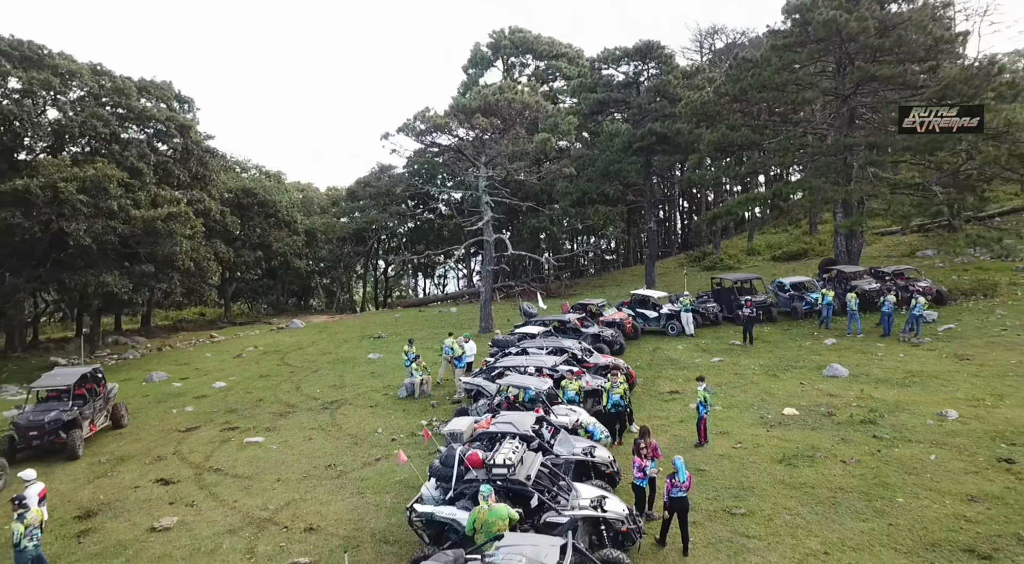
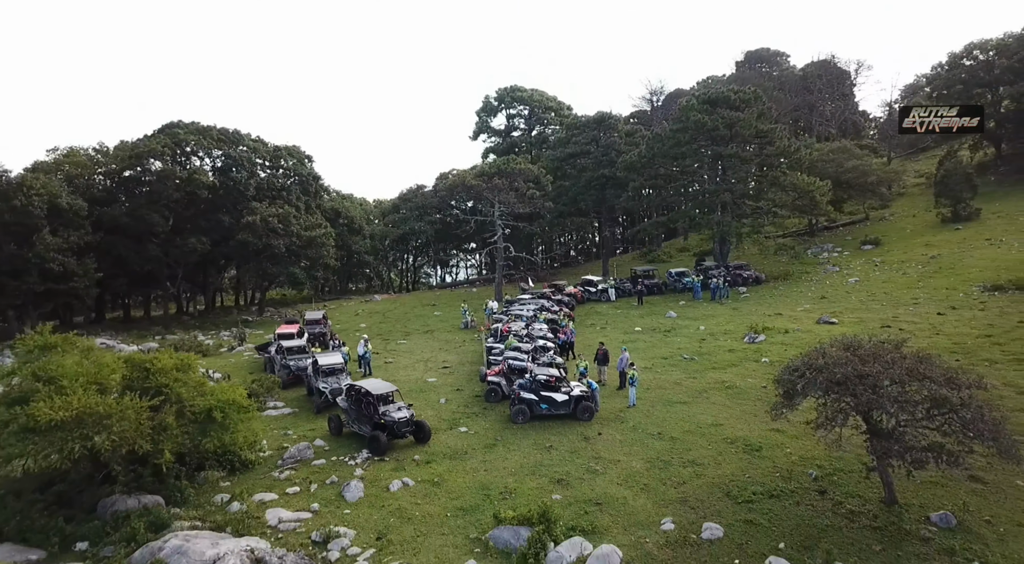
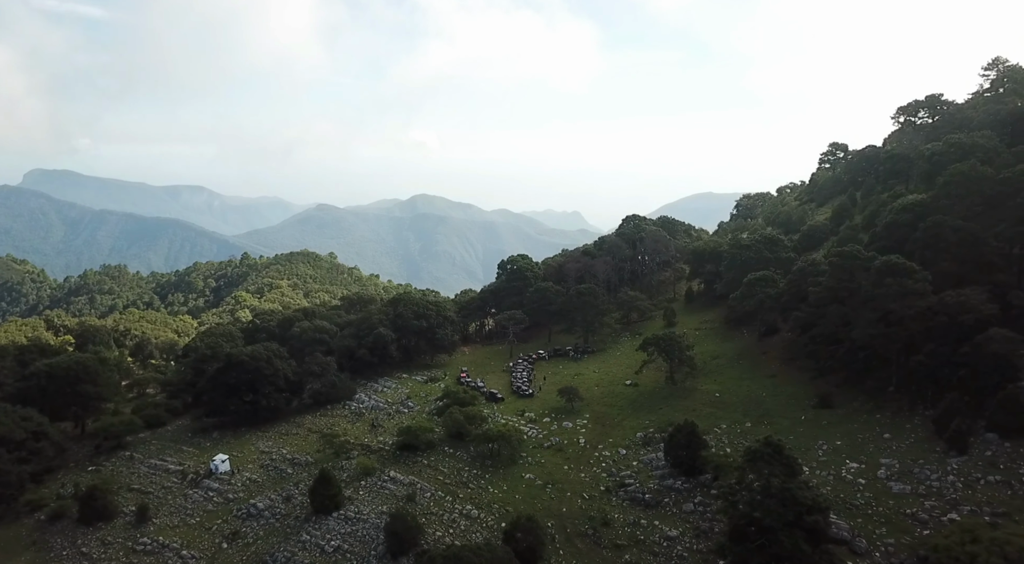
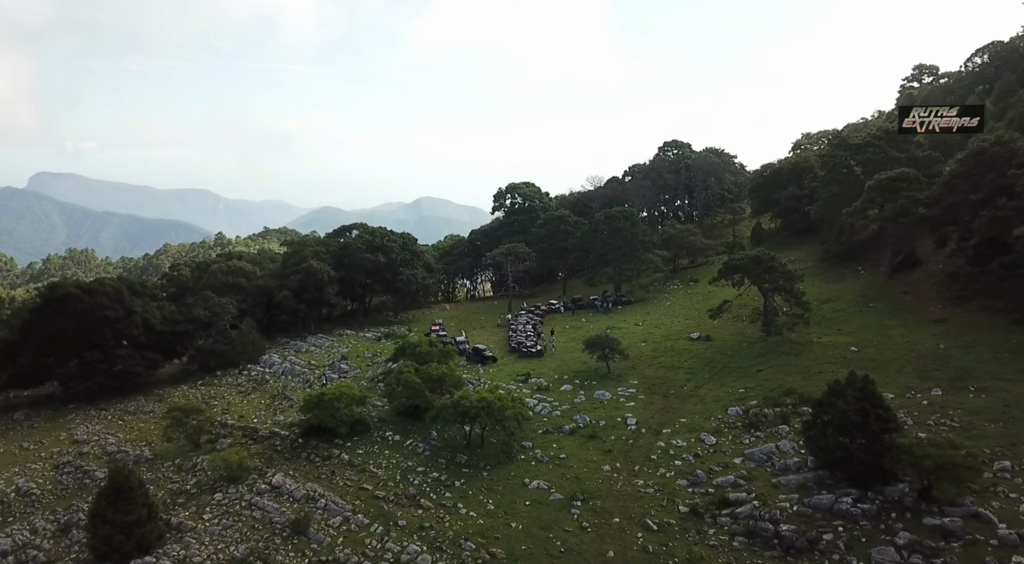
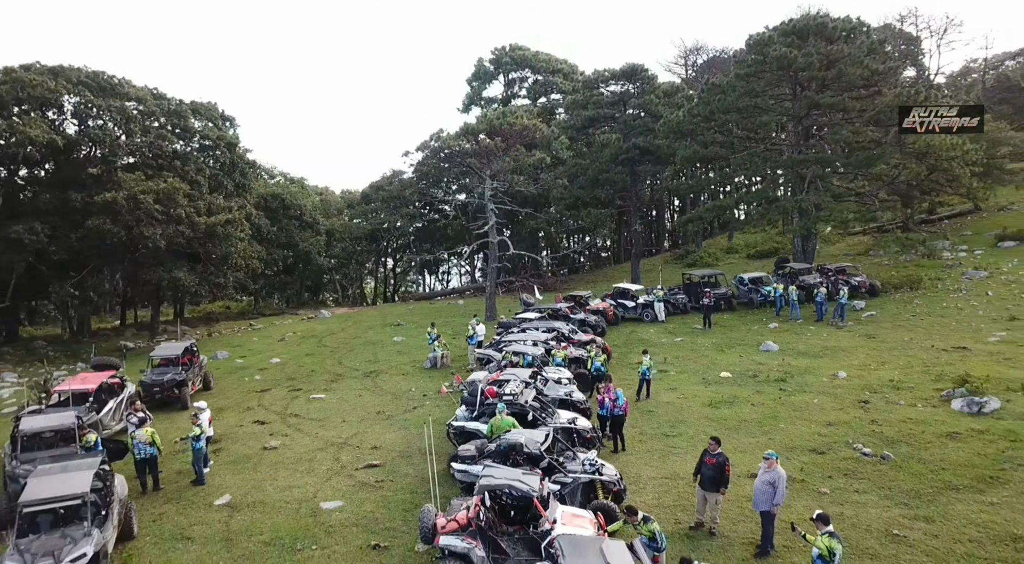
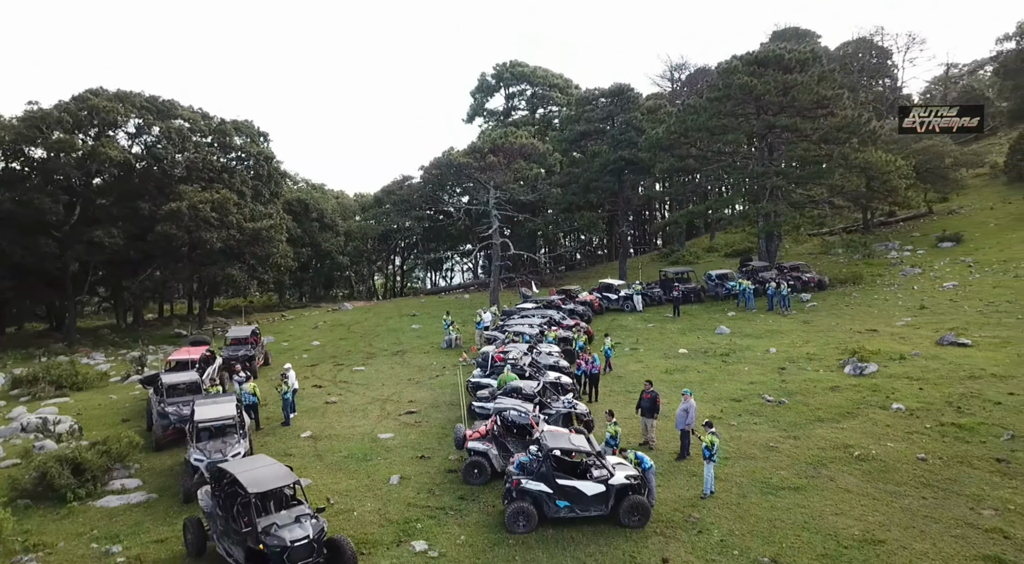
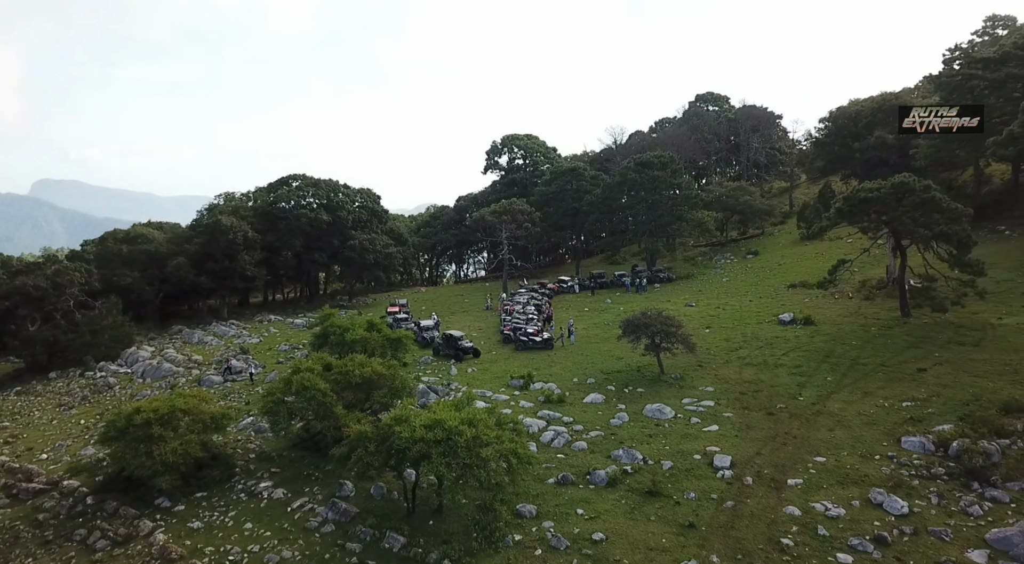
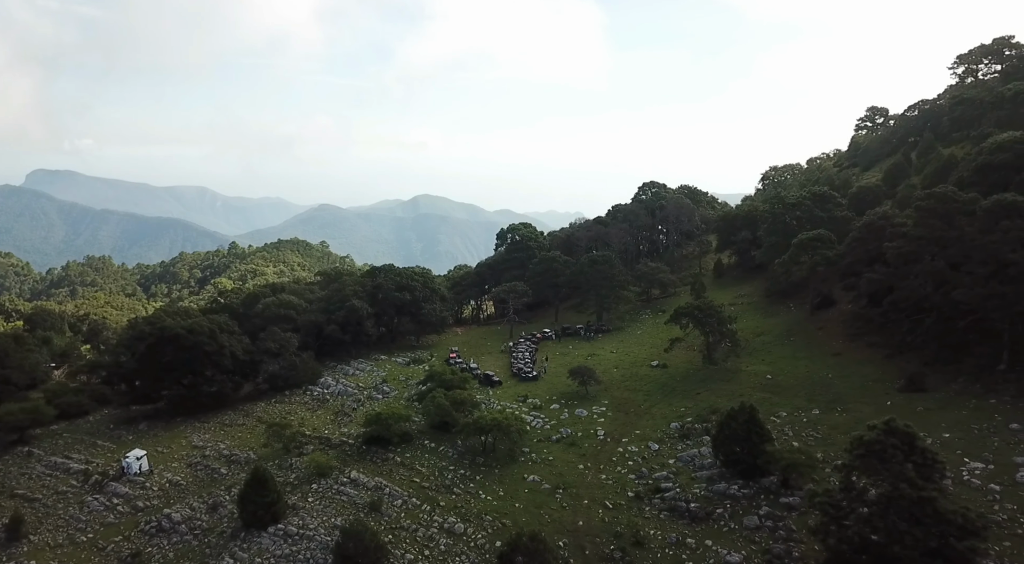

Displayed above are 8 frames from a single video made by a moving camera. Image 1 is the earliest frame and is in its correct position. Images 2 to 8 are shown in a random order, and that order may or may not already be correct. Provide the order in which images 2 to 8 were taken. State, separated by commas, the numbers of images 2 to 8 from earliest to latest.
5, 6, 2, 7, 4, 8, 3
